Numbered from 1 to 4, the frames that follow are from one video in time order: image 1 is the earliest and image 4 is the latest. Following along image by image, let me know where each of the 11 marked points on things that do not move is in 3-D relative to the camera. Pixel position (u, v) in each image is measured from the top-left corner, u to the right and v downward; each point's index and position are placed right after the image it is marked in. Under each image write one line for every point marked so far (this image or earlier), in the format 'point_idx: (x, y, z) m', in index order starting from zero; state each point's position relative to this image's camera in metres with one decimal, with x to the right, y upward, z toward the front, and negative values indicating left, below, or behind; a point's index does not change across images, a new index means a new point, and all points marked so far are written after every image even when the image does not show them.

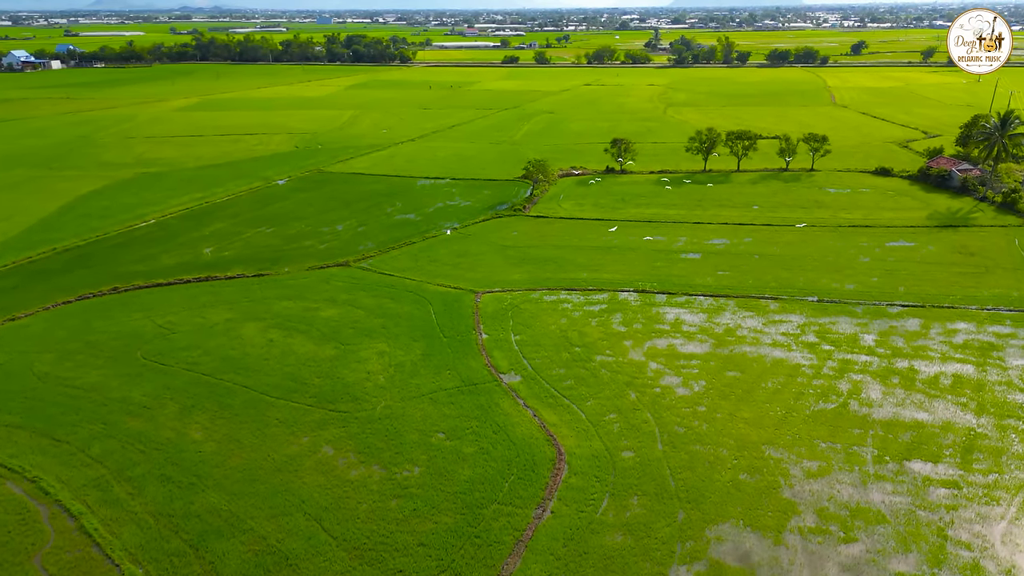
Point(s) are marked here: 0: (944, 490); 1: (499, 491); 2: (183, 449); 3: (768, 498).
0: (+13.2, -6.2, +18.2) m
1: (-0.4, -6.3, +18.5) m
2: (-11.0, -5.4, +20.0) m
3: (+7.8, -6.4, +18.0) m
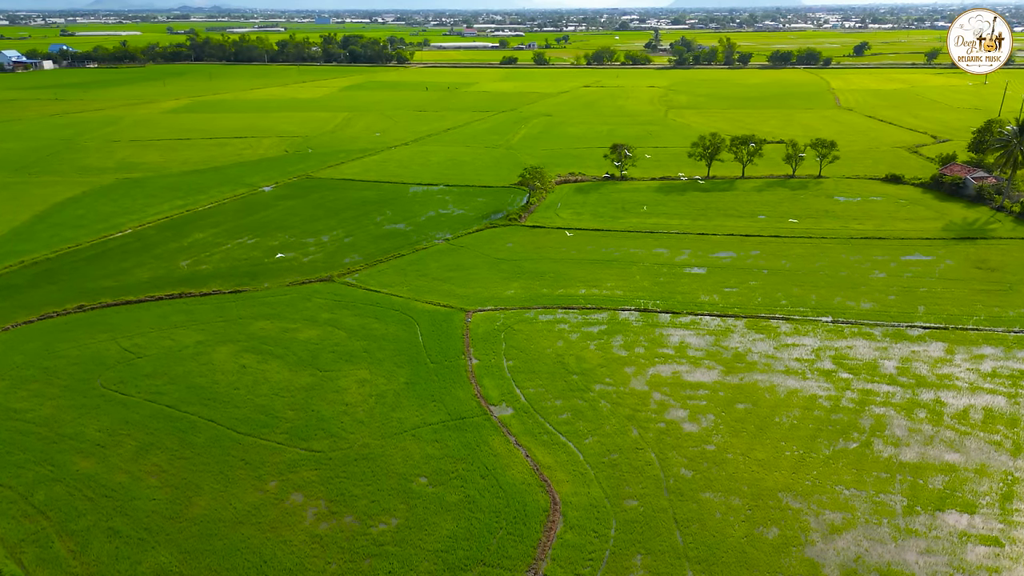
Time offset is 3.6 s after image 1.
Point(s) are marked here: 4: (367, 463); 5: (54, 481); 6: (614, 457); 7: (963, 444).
0: (+12.9, -7.1, +16.3) m
1: (-0.7, -7.2, +16.5) m
2: (-11.3, -6.3, +18.1) m
3: (+7.5, -7.3, +16.1) m
4: (-4.6, -5.6, +19.2) m
5: (-14.2, -6.0, +18.7) m
6: (+3.3, -5.5, +19.4) m
7: (+14.9, -5.2, +19.7) m
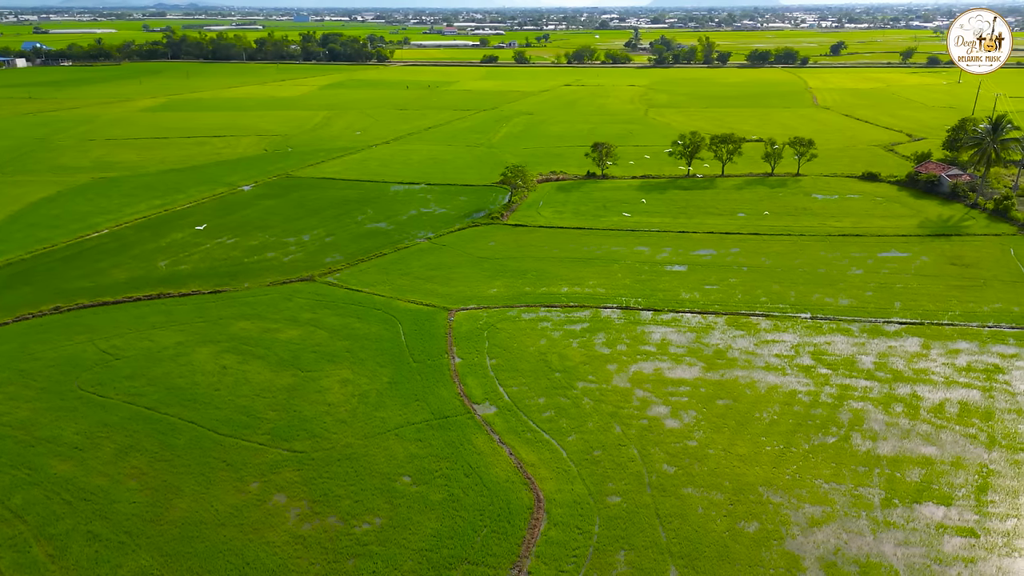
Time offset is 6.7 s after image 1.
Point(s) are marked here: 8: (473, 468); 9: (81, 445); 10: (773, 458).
0: (+12.5, -7.0, +16.7) m
1: (-1.2, -7.2, +16.5) m
2: (-11.8, -6.3, +17.8) m
3: (+7.0, -7.2, +16.3) m
4: (-5.2, -5.6, +19.1) m
5: (-14.7, -6.0, +18.3) m
6: (+2.8, -5.4, +19.5) m
7: (+14.4, -5.0, +20.1) m
8: (-1.2, -5.7, +19.1) m
9: (-14.3, -5.2, +19.8) m
10: (+8.4, -5.5, +19.2) m
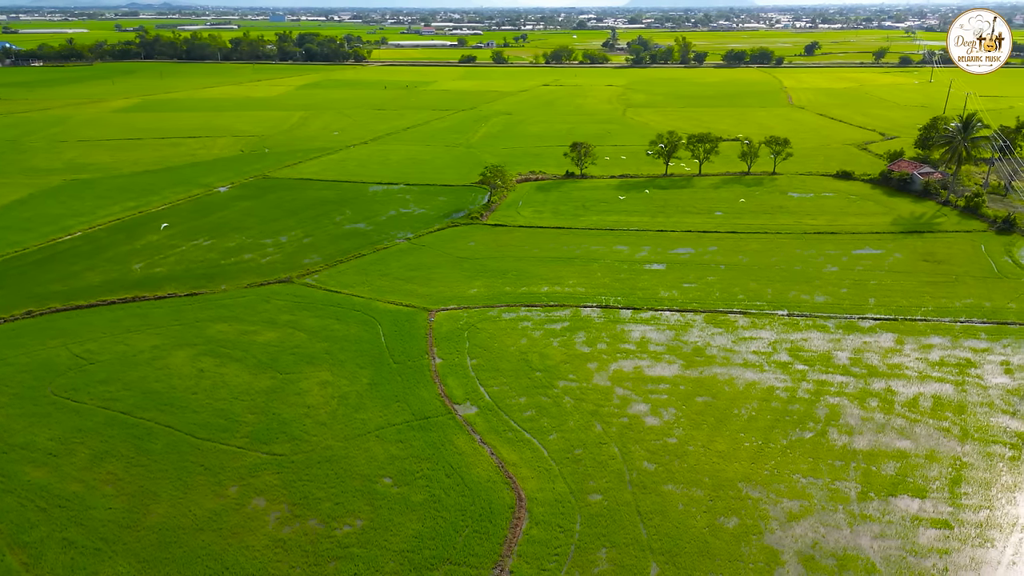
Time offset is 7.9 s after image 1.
0: (+11.9, -6.8, +17.0) m
1: (-1.7, -7.2, +16.5) m
2: (-12.3, -6.4, +17.4) m
3: (+6.5, -7.1, +16.5) m
4: (-5.8, -5.6, +18.9) m
5: (-15.3, -6.2, +17.8) m
6: (+2.2, -5.4, +19.6) m
7: (+13.7, -4.9, +20.5) m
8: (-1.8, -5.7, +19.0) m
9: (-14.9, -5.3, +19.4) m
10: (+7.8, -5.4, +19.5) m
